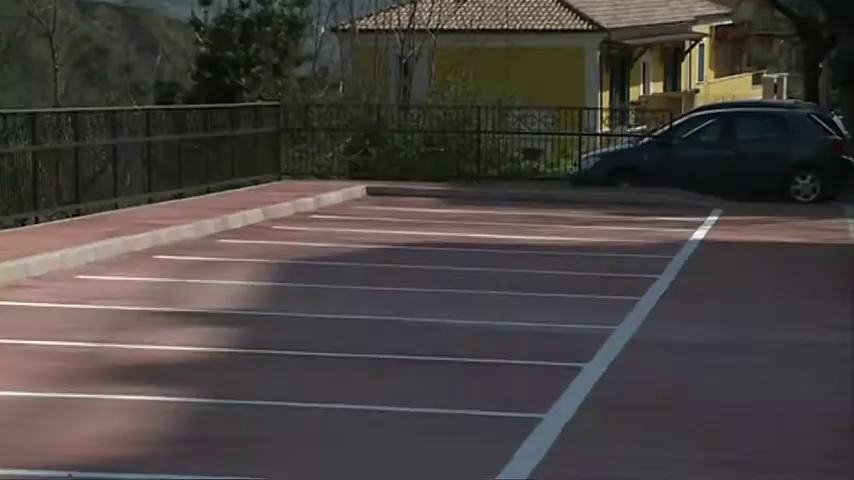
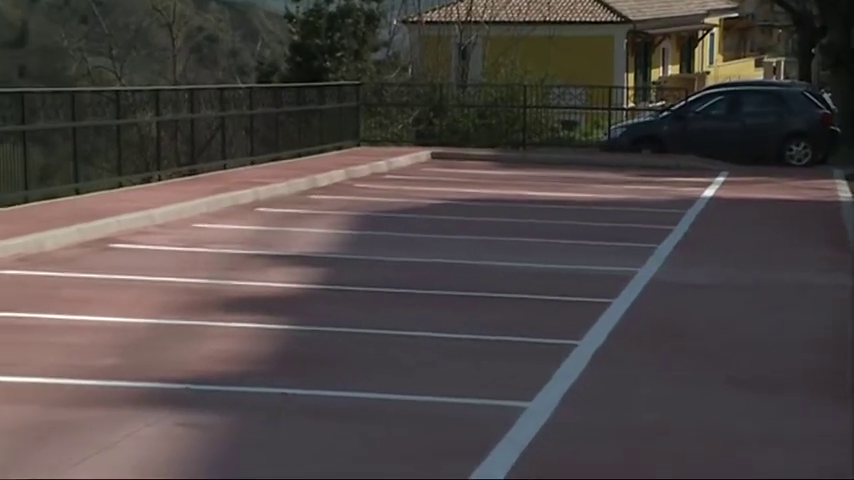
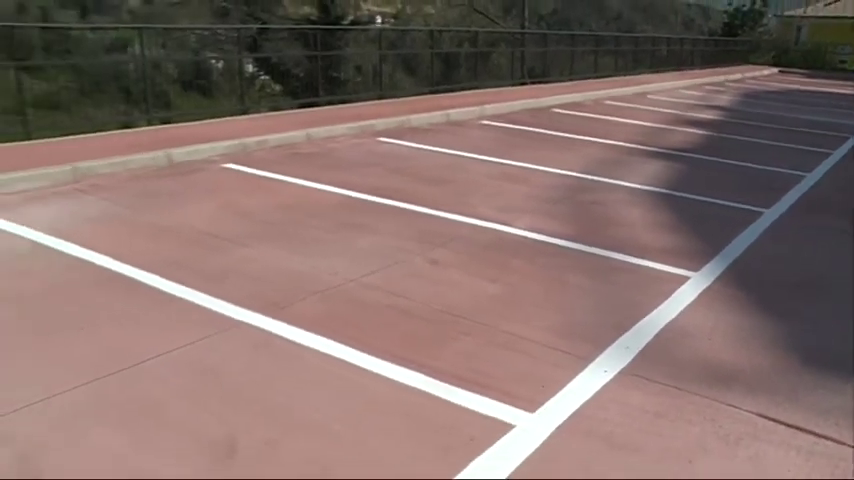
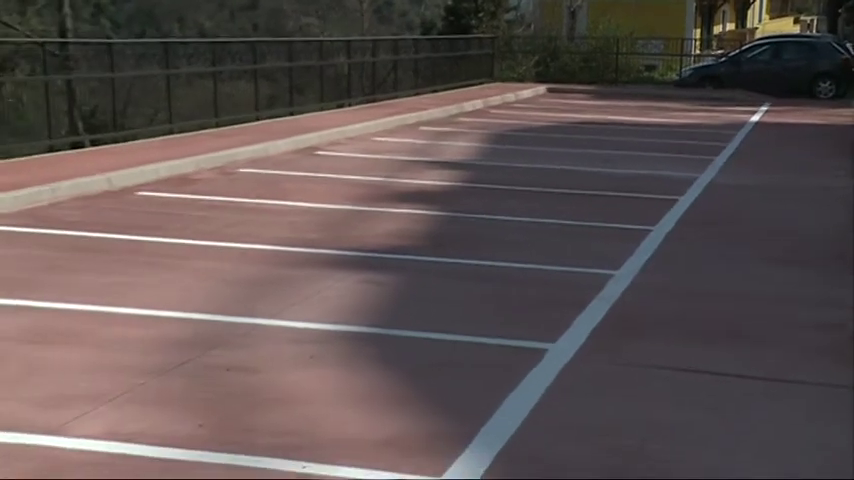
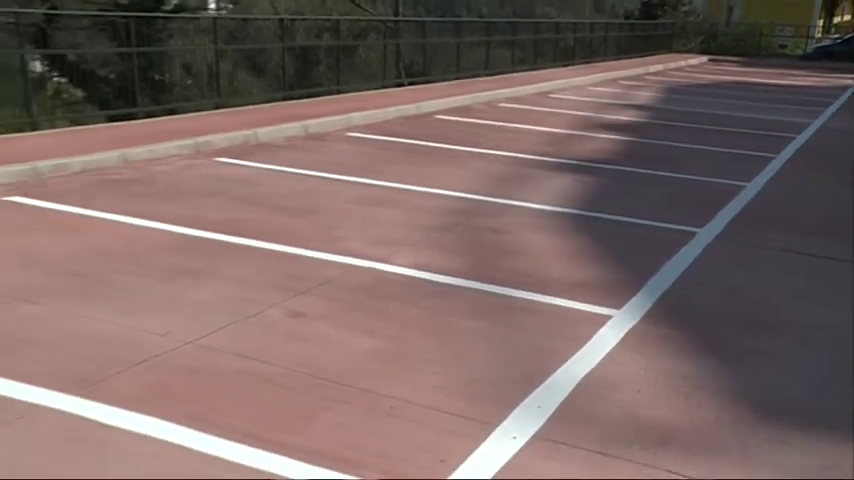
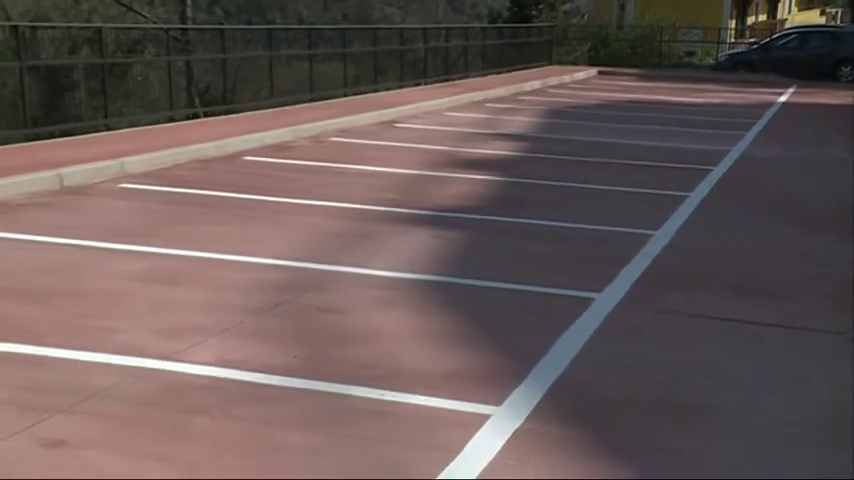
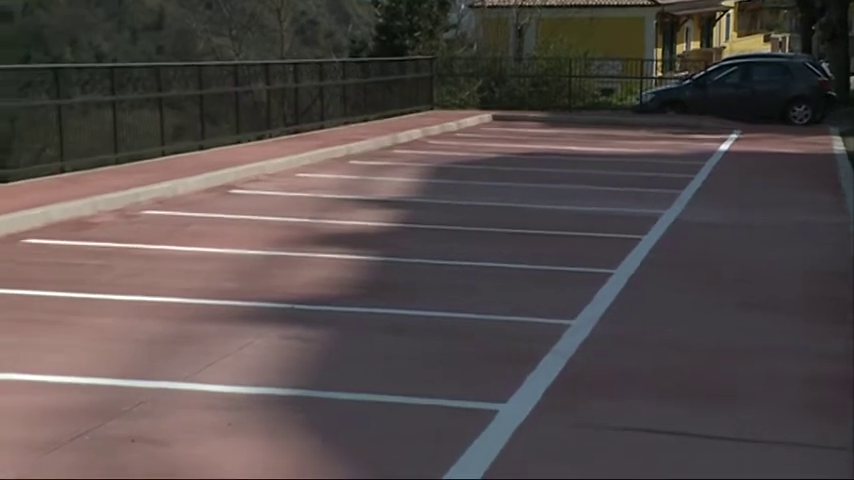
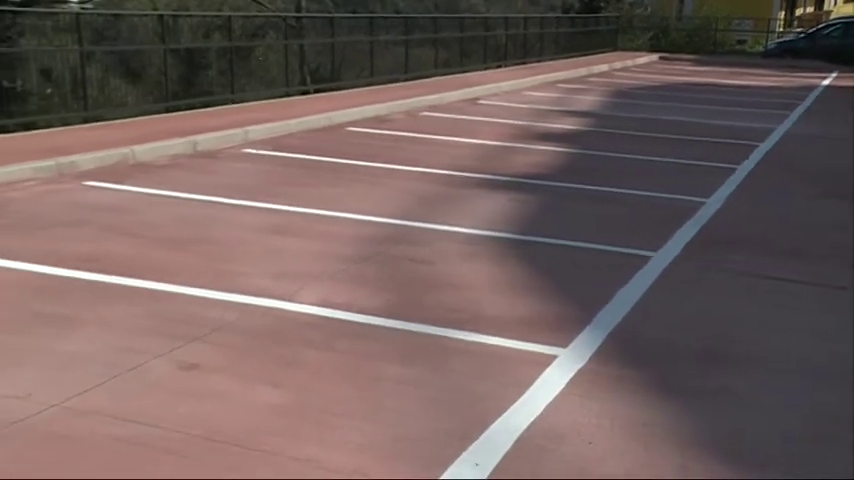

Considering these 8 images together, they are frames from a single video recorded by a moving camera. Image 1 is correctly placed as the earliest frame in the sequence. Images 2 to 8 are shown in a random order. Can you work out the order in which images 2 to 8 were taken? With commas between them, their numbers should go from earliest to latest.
2, 7, 4, 6, 8, 5, 3
